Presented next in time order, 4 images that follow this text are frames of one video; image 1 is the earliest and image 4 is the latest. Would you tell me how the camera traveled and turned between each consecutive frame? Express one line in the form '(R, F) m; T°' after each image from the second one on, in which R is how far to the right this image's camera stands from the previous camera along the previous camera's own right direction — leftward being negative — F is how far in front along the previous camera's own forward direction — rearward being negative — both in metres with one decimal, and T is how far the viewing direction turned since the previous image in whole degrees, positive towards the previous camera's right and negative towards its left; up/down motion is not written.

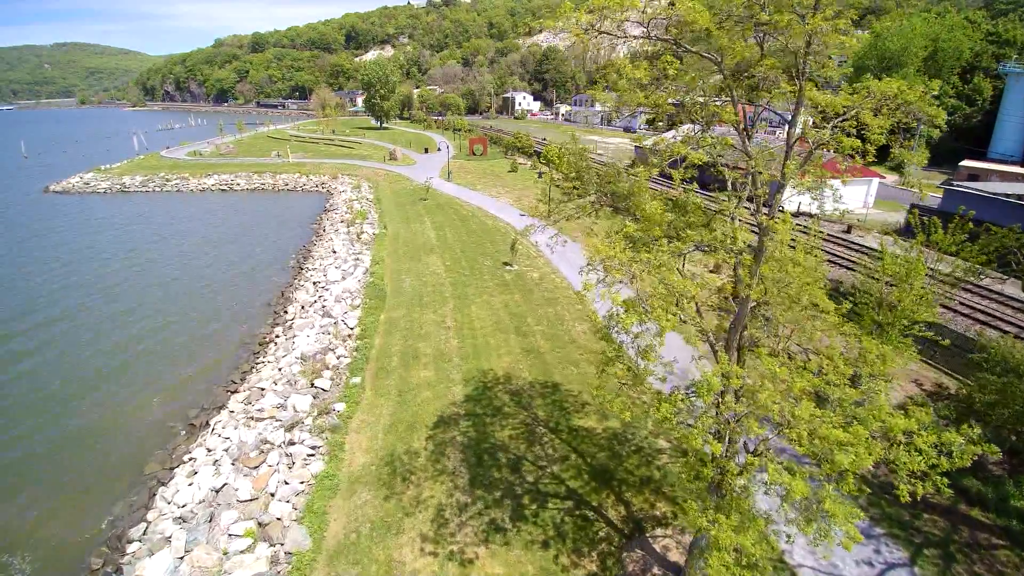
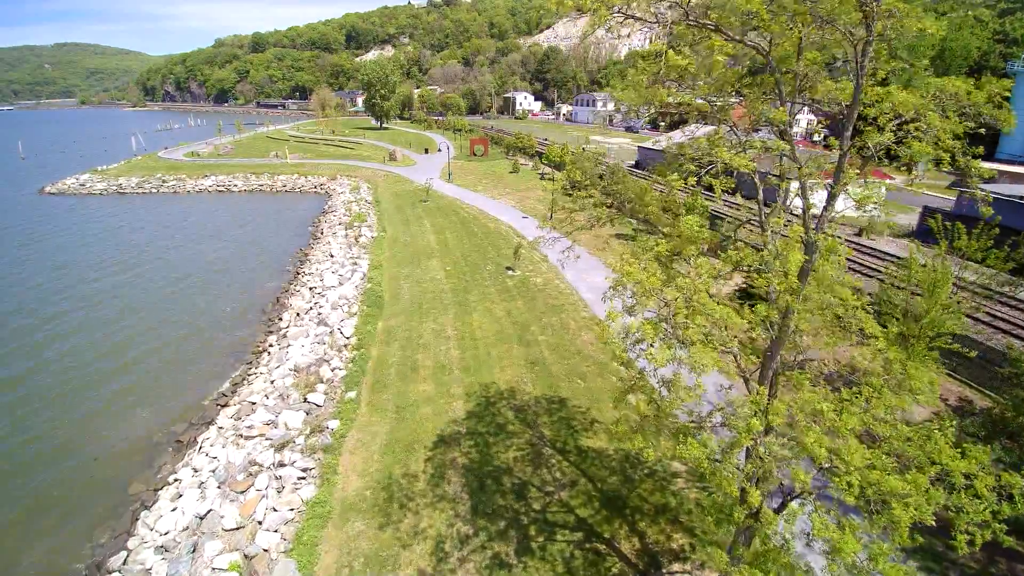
(-0.1, +0.7) m; 0°
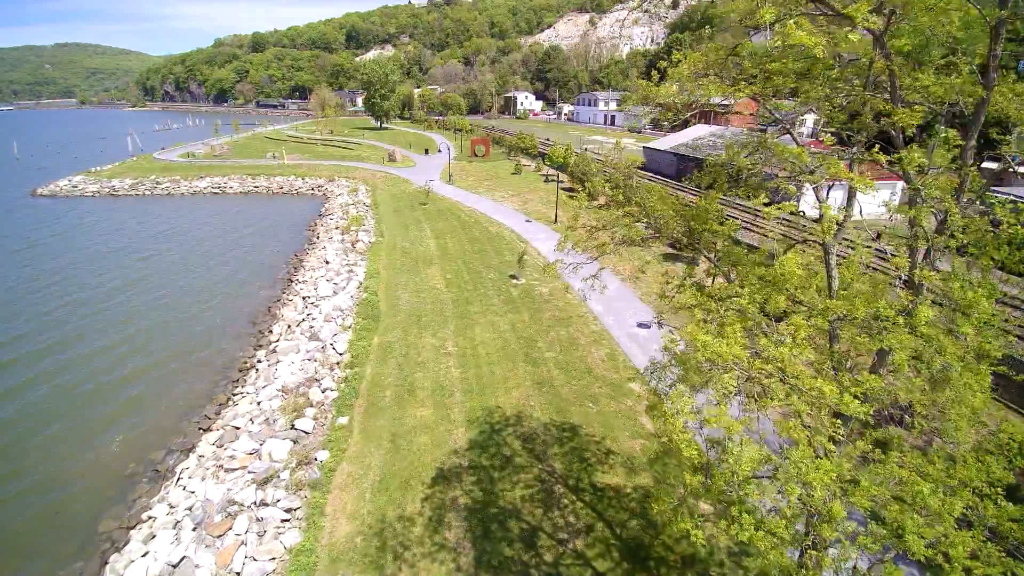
(-0.1, +1.0) m; 0°
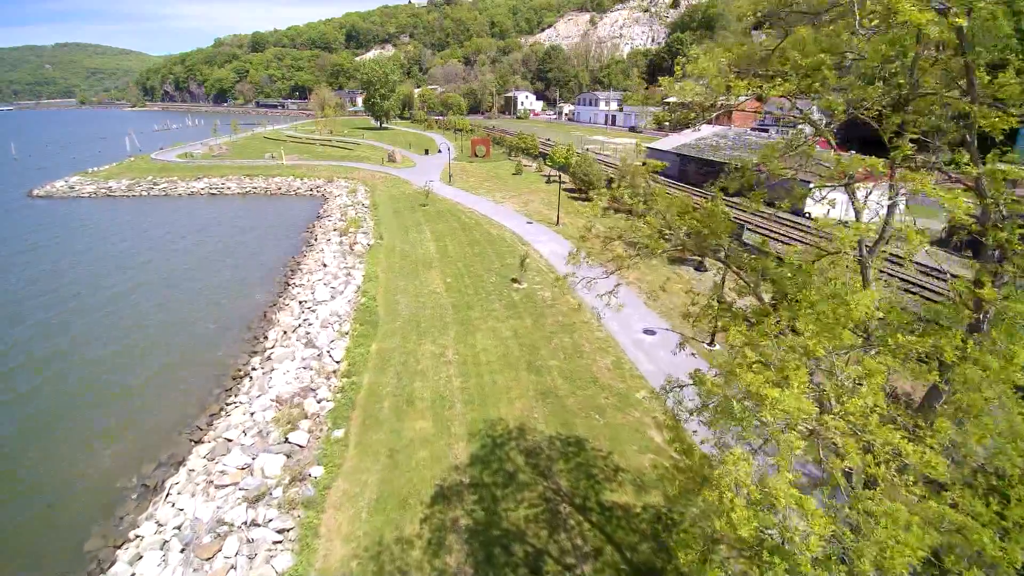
(-0.1, +0.5) m; 0°
